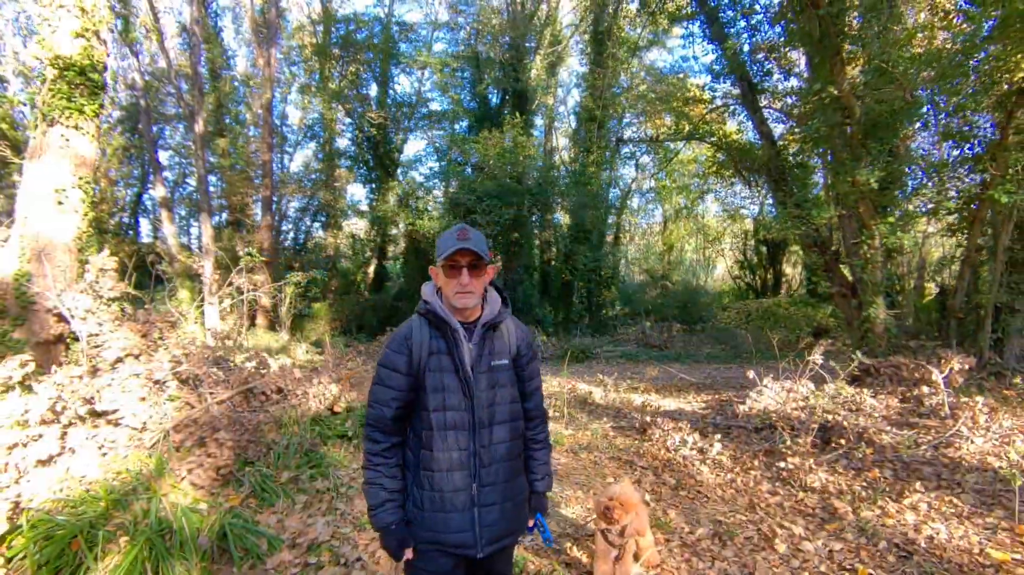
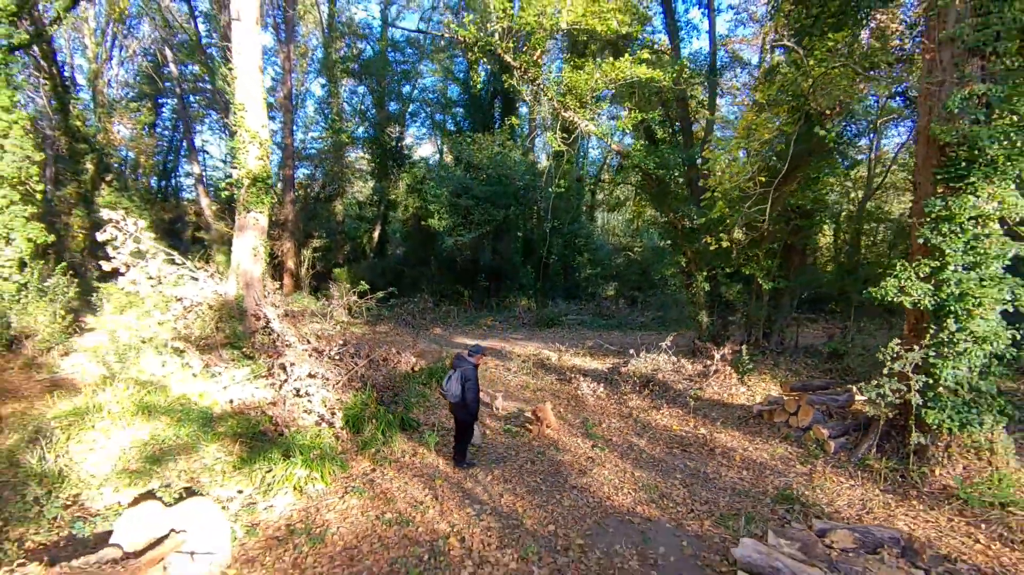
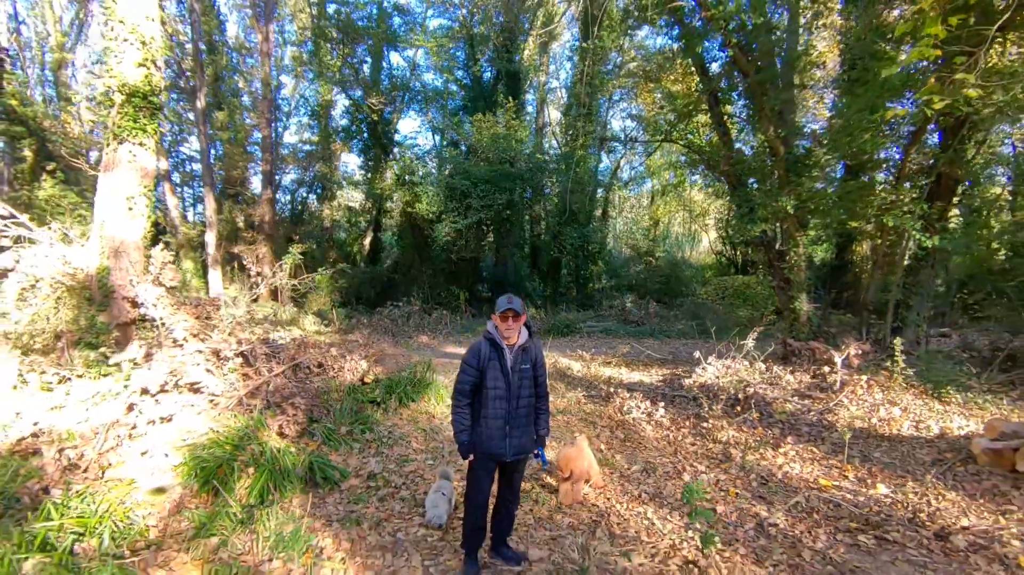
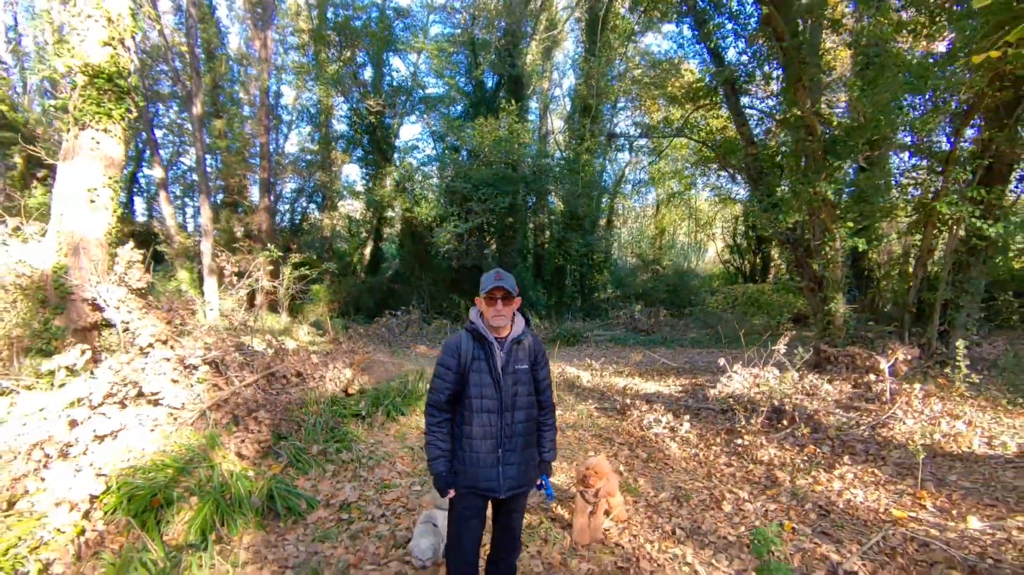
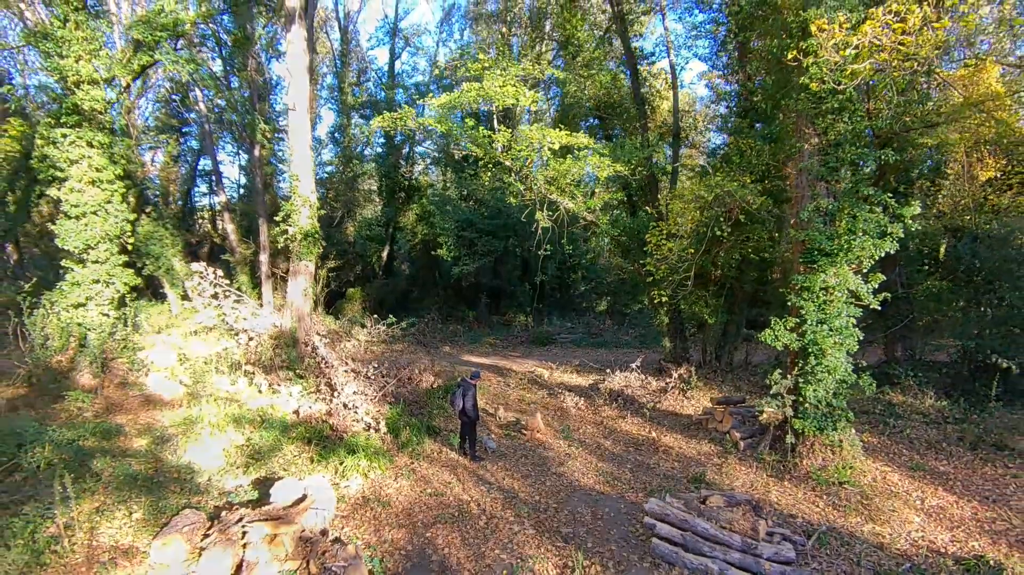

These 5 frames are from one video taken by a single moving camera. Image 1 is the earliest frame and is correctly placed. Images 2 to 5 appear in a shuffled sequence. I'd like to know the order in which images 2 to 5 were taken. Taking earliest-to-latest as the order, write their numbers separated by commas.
4, 3, 2, 5
